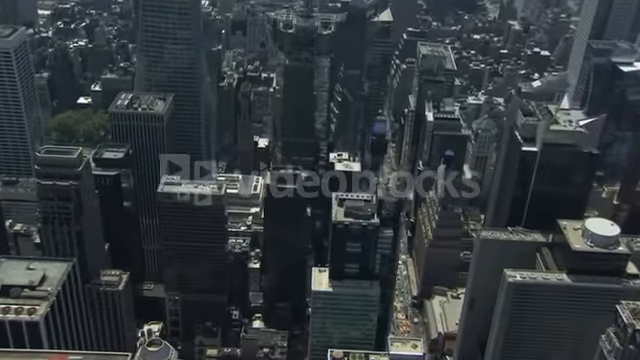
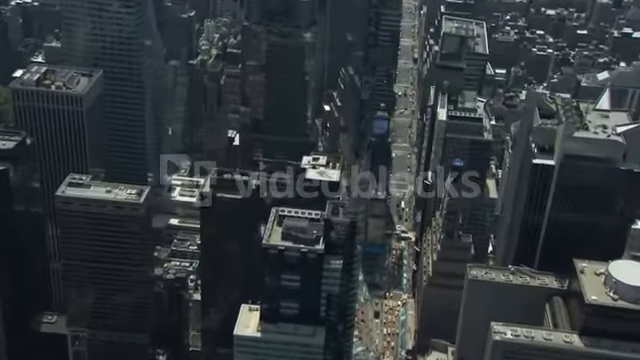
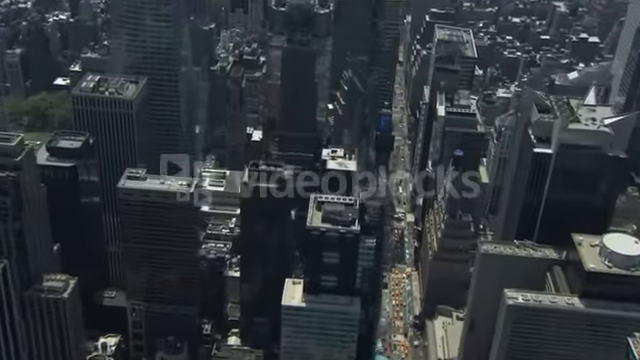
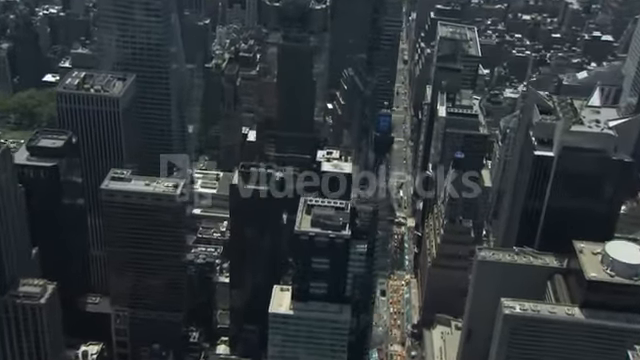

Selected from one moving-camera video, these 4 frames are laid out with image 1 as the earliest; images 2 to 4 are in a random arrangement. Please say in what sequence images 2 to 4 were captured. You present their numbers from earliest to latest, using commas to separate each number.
3, 4, 2
